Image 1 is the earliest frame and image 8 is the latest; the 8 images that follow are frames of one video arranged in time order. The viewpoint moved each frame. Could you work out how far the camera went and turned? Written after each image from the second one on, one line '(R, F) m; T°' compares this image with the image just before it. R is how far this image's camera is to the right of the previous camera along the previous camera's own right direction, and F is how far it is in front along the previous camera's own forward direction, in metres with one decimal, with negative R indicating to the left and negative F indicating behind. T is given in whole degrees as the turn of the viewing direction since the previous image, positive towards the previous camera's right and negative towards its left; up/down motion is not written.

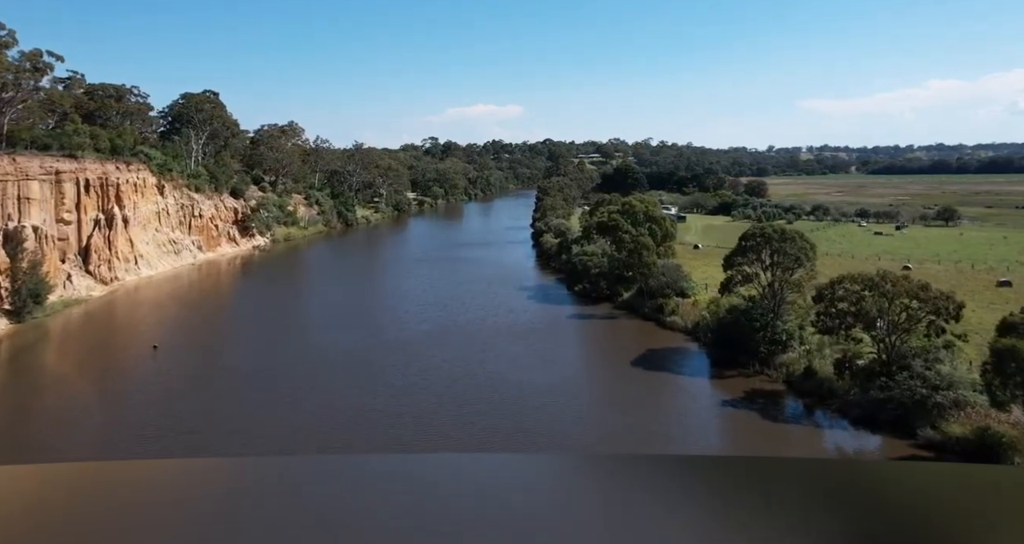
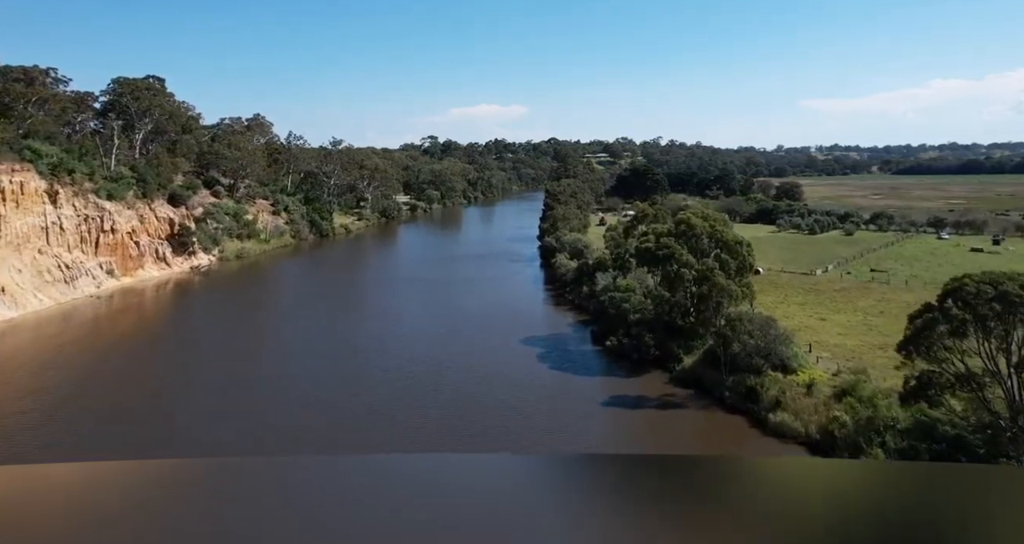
(0.0, +4.6) m; 0°
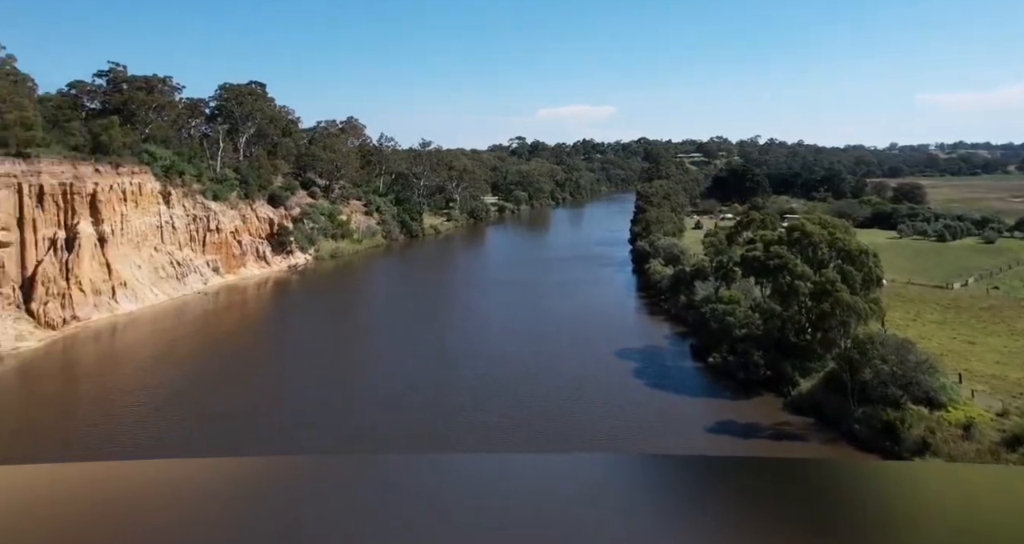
(-0.1, +0.1) m; -7°
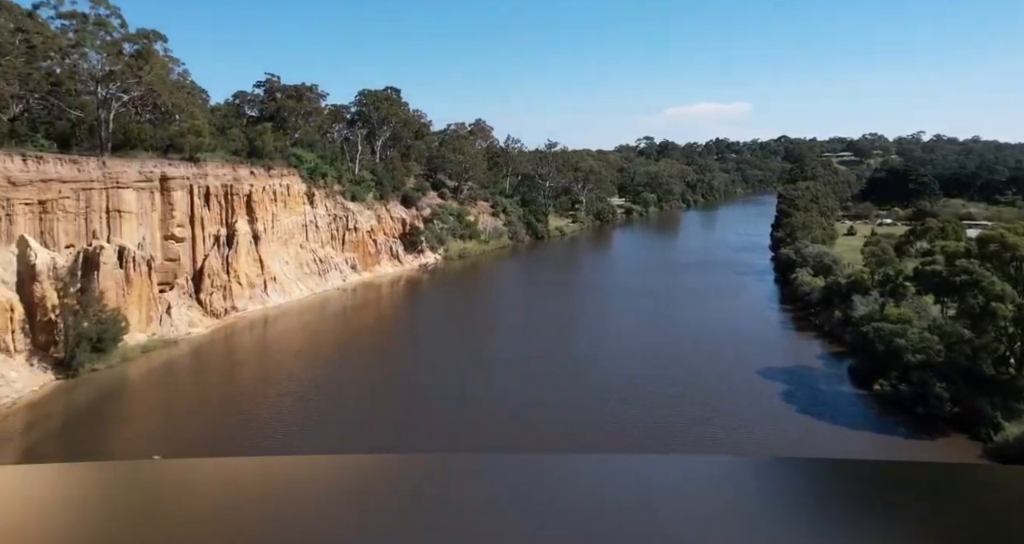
(-0.3, +0.1) m; -9°
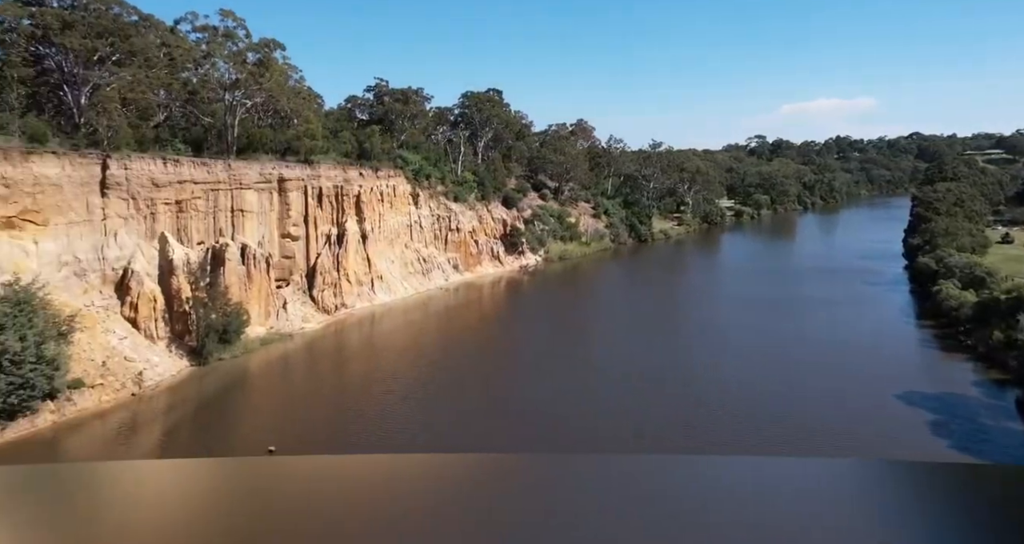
(0.0, +0.5) m; -8°
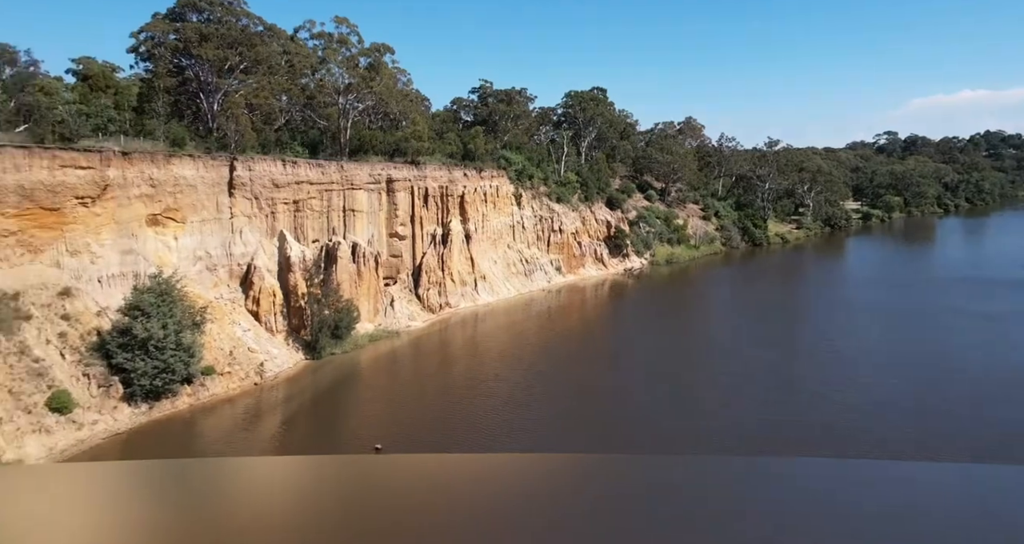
(0.0, +0.8) m; -8°
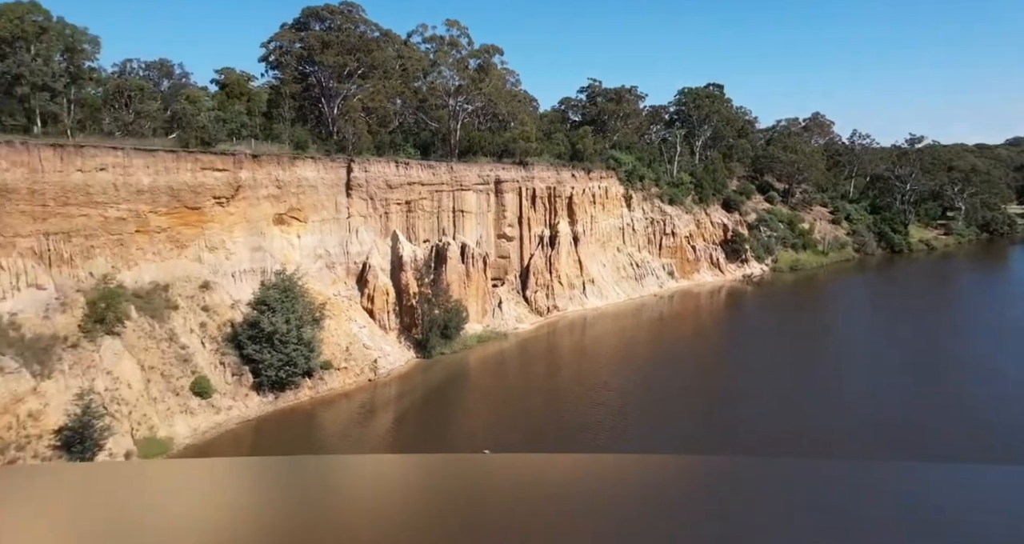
(-0.1, +1.0) m; -8°
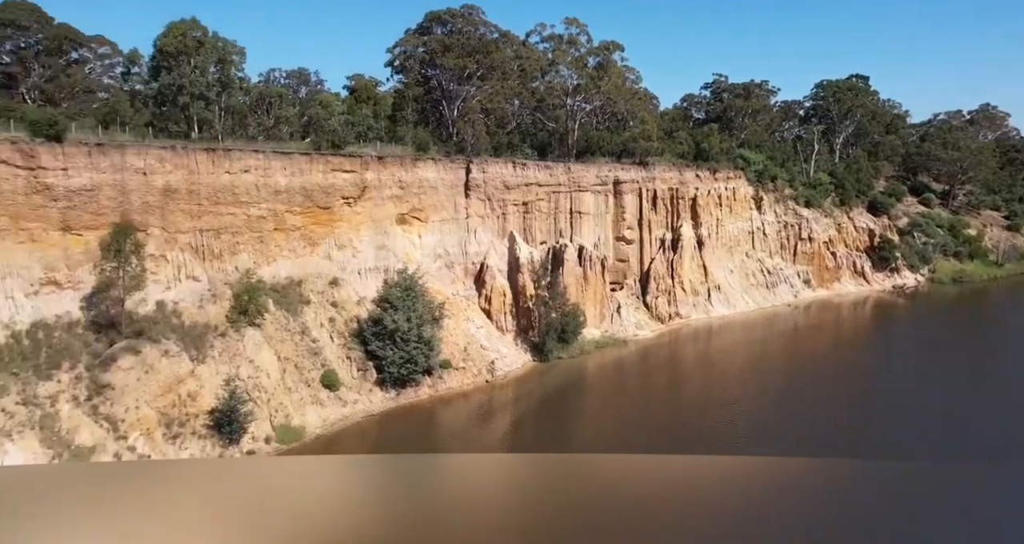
(-0.3, +1.5) m; -9°
